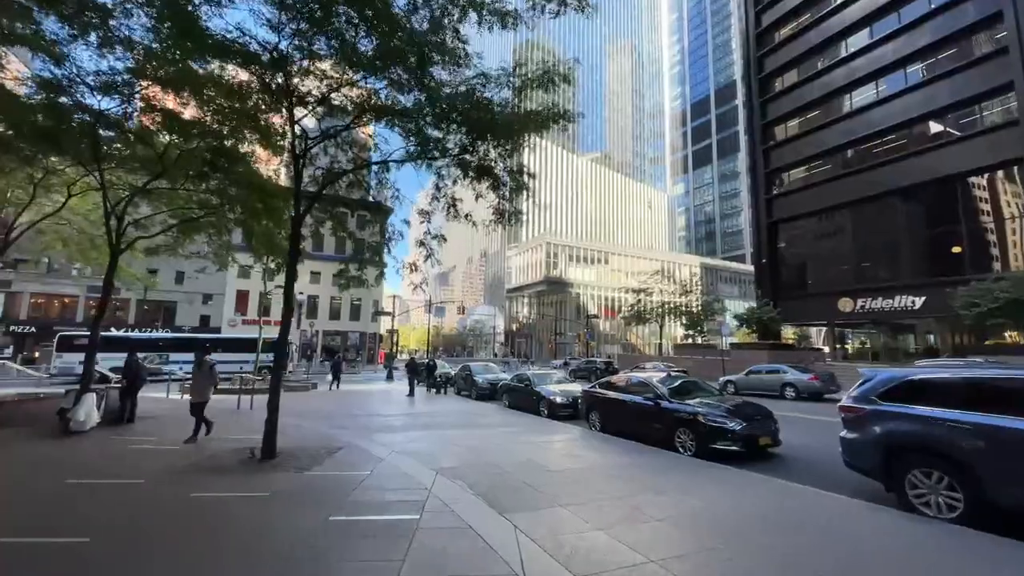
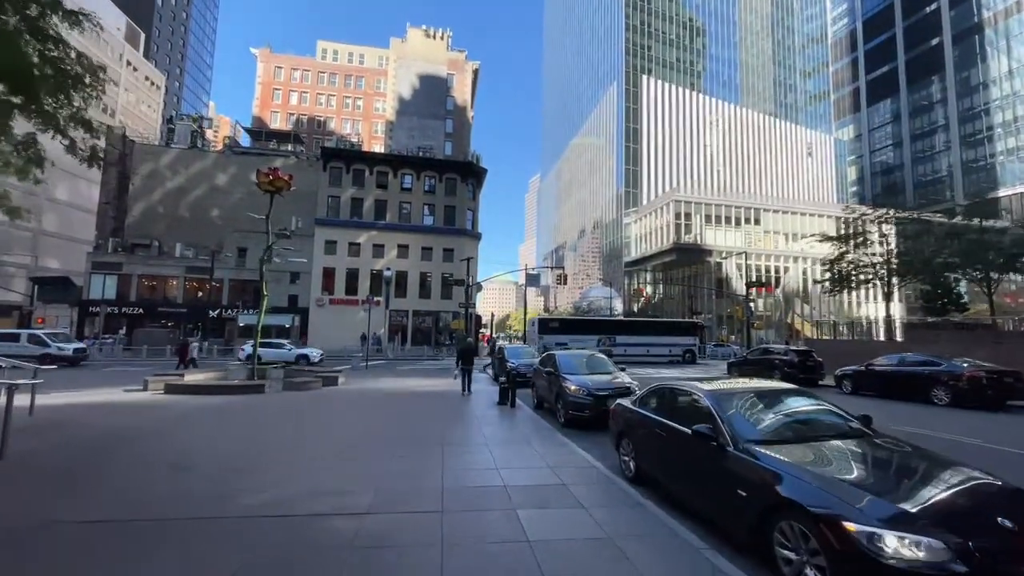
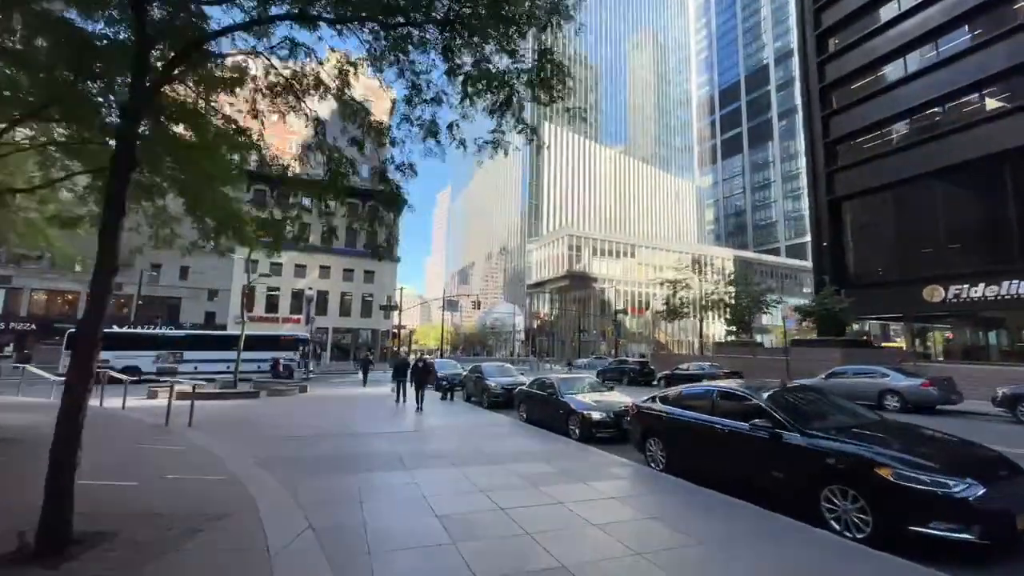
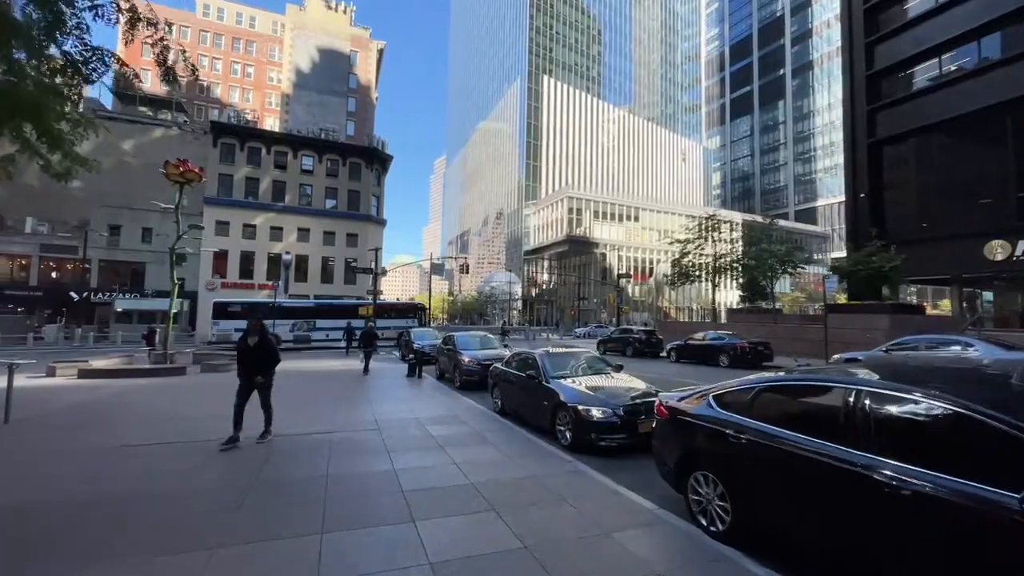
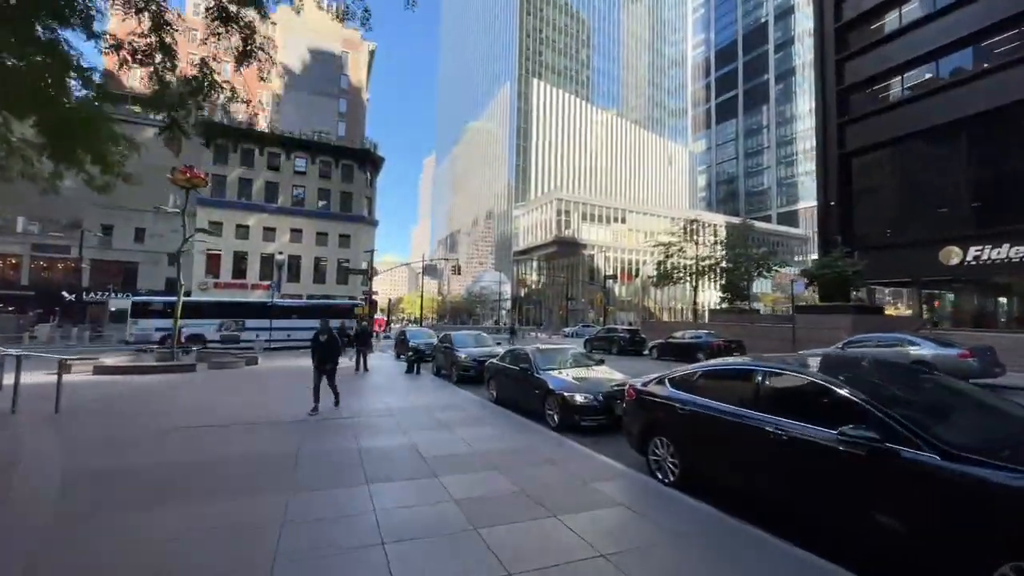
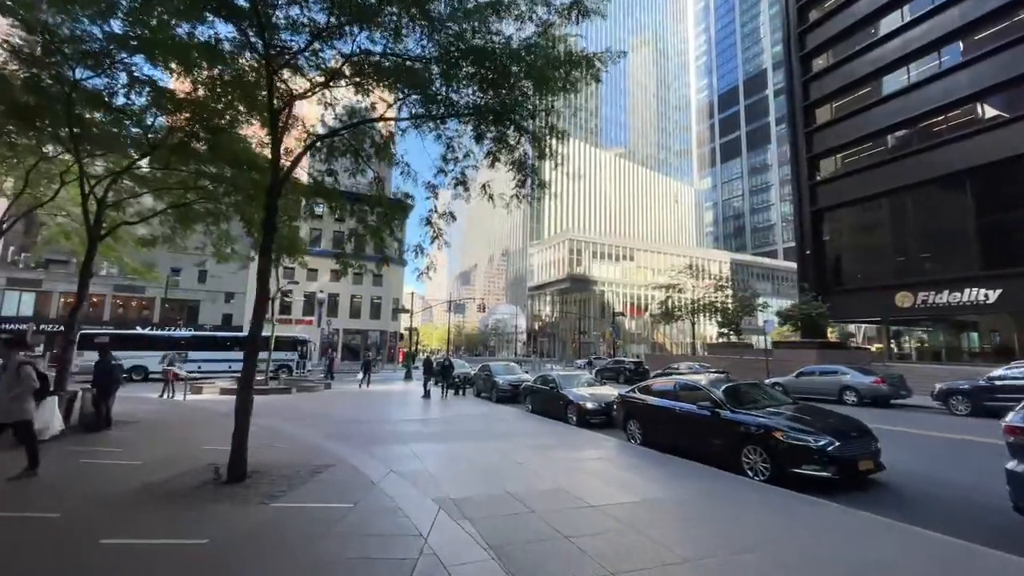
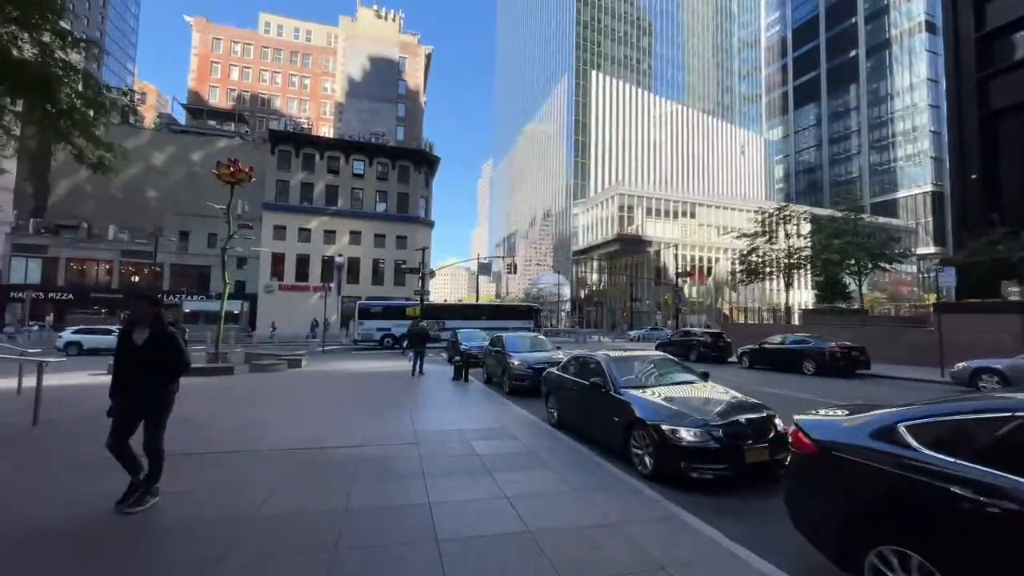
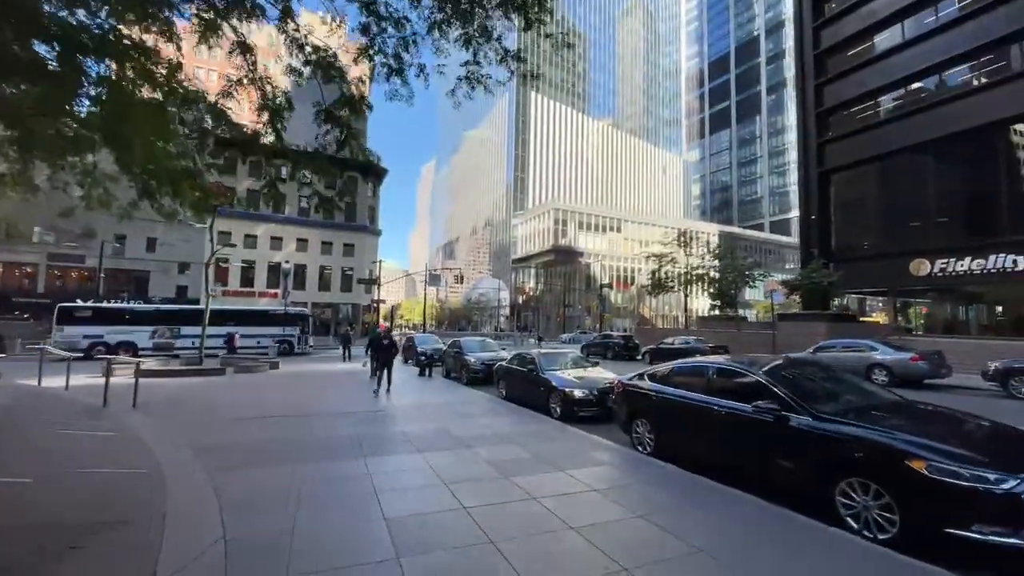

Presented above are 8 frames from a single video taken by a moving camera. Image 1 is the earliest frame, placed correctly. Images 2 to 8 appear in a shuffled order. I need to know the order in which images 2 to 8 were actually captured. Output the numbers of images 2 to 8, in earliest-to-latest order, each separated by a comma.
6, 3, 8, 5, 4, 7, 2
